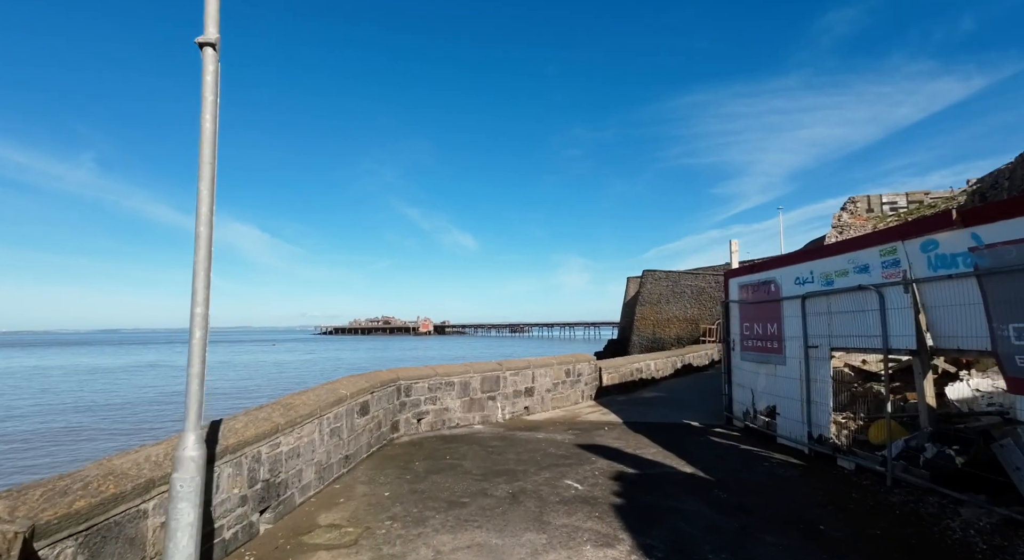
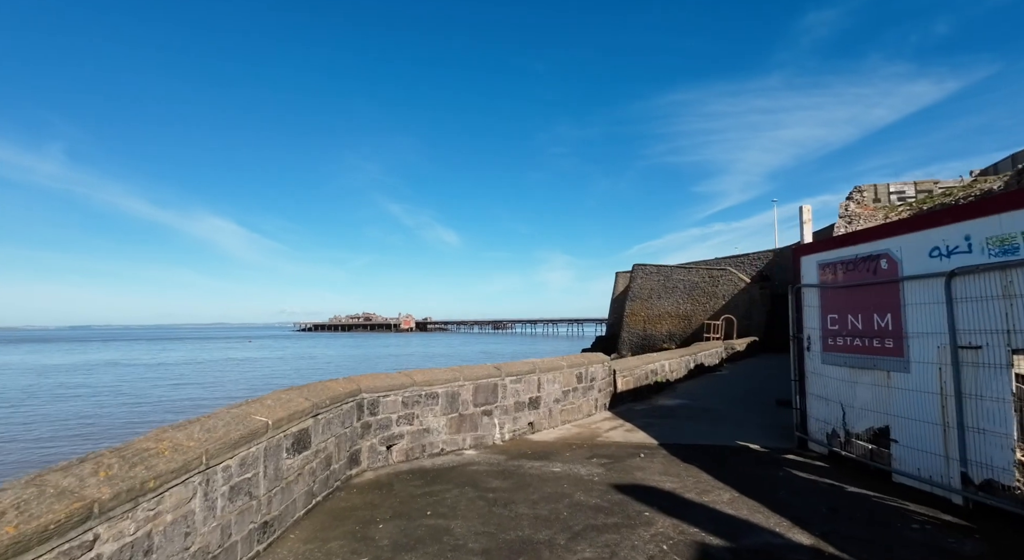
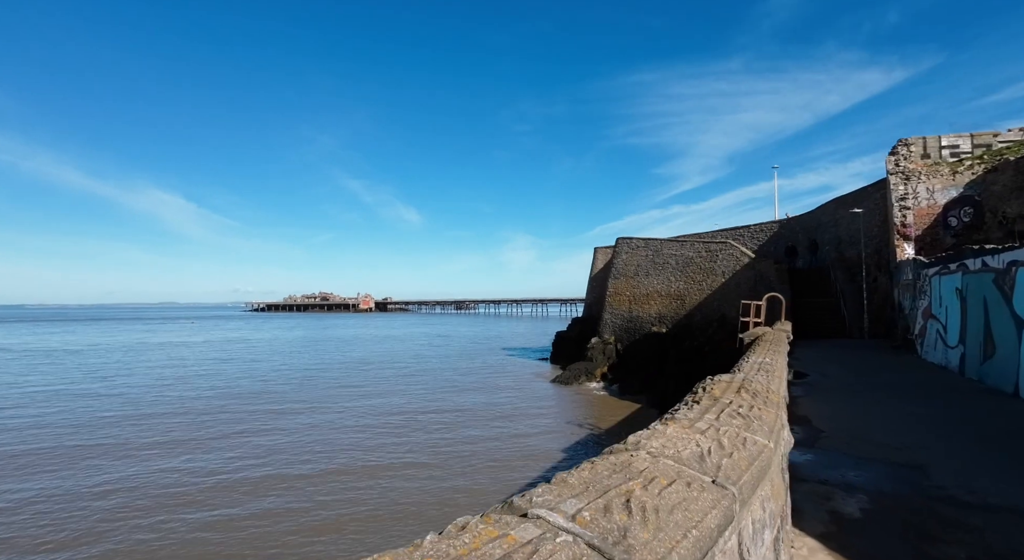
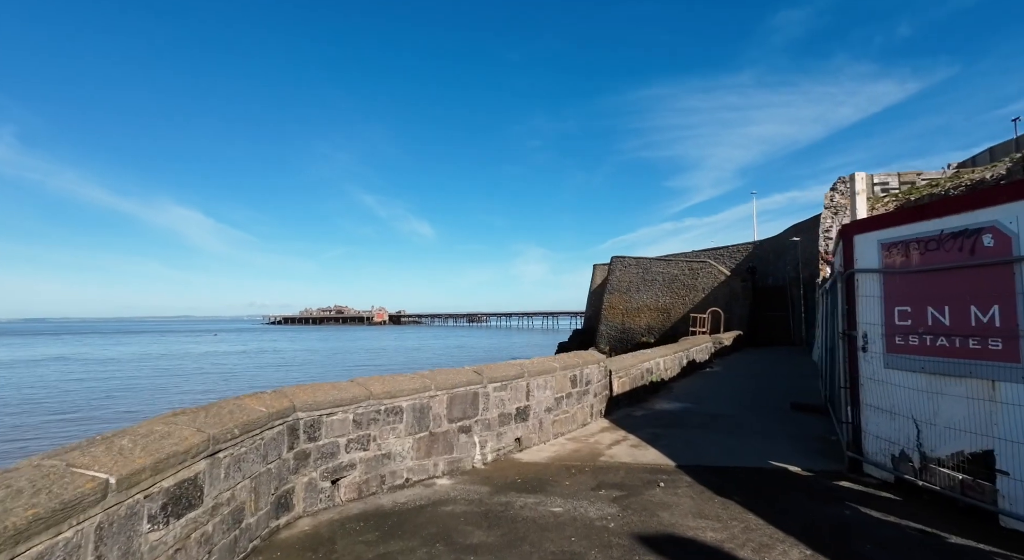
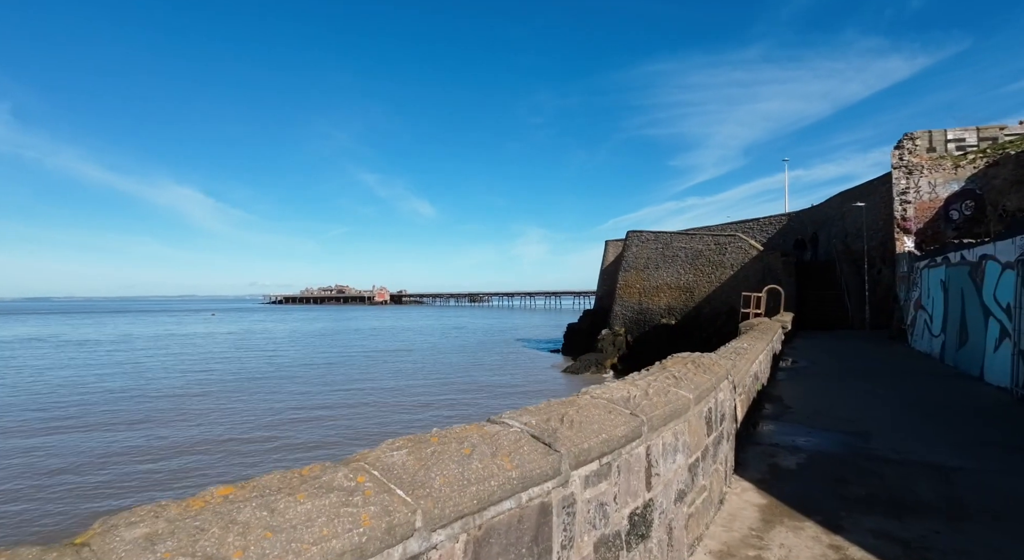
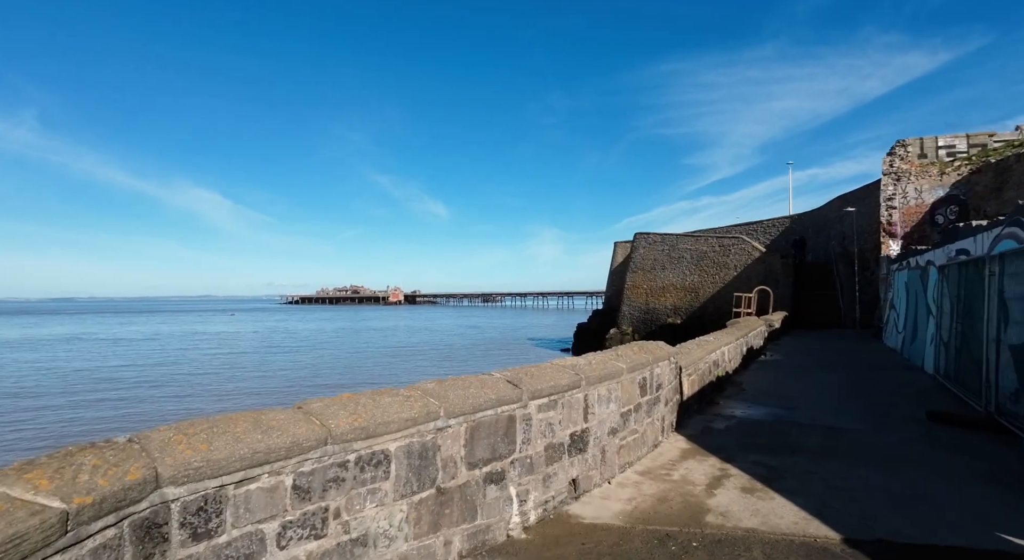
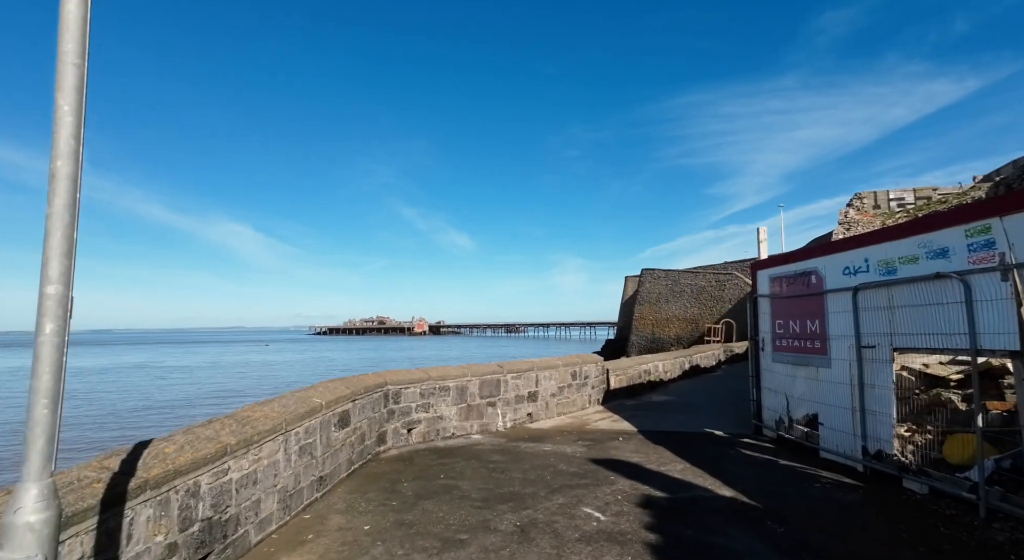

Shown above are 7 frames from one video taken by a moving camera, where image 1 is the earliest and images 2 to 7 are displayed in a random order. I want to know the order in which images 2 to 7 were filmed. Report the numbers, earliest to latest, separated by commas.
7, 2, 4, 6, 5, 3
